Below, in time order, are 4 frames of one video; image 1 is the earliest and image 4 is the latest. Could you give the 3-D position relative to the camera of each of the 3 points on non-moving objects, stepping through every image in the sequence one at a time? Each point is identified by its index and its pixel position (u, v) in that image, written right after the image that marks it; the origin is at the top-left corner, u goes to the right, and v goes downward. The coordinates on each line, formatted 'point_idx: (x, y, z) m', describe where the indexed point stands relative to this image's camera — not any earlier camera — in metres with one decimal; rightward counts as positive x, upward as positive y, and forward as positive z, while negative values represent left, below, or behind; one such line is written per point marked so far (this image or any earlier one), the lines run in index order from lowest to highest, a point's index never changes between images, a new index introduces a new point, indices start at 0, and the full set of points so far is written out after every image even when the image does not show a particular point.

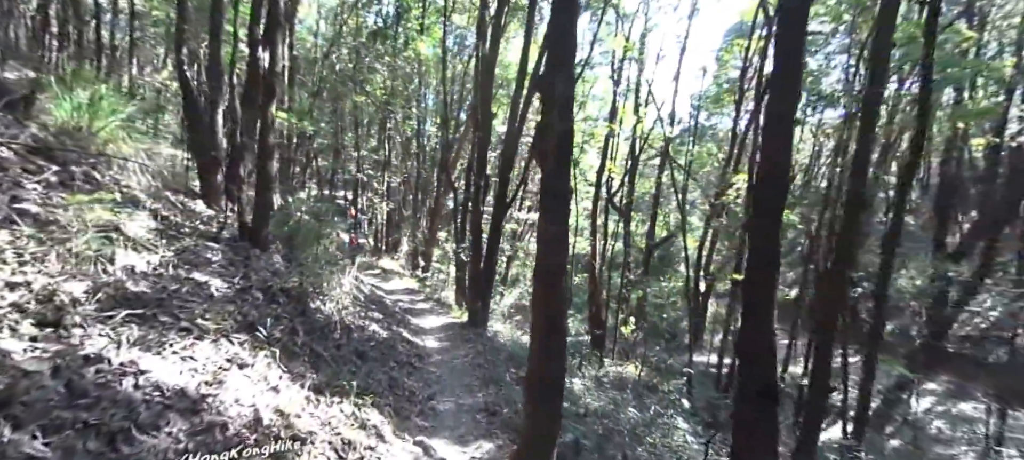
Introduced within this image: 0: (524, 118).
0: (+0.3, +2.9, +13.5) m
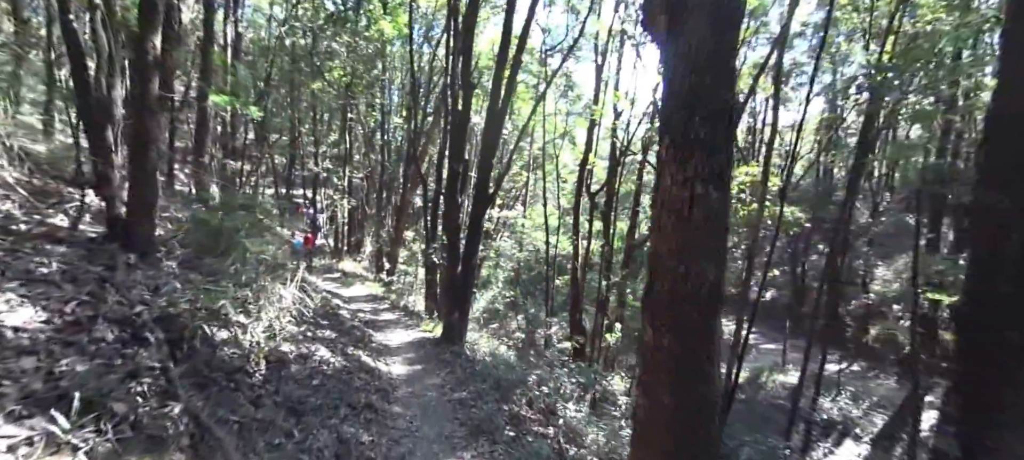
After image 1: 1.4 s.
0: (-0.2, +2.9, +11.9) m
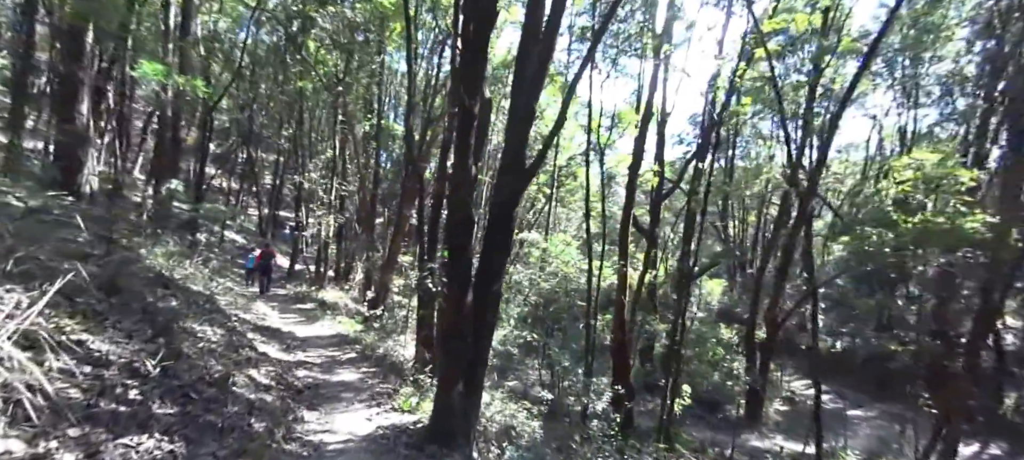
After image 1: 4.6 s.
0: (+0.4, +2.7, +8.2) m
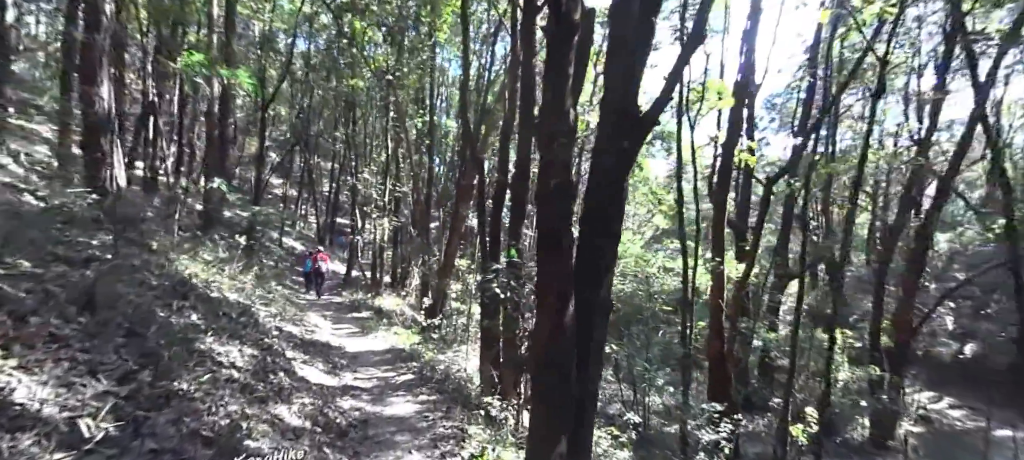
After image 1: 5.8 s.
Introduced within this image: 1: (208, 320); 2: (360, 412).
0: (+1.4, +2.8, +6.7) m
1: (-3.0, -0.9, +5.1) m
2: (-1.4, -1.7, +5.1) m
